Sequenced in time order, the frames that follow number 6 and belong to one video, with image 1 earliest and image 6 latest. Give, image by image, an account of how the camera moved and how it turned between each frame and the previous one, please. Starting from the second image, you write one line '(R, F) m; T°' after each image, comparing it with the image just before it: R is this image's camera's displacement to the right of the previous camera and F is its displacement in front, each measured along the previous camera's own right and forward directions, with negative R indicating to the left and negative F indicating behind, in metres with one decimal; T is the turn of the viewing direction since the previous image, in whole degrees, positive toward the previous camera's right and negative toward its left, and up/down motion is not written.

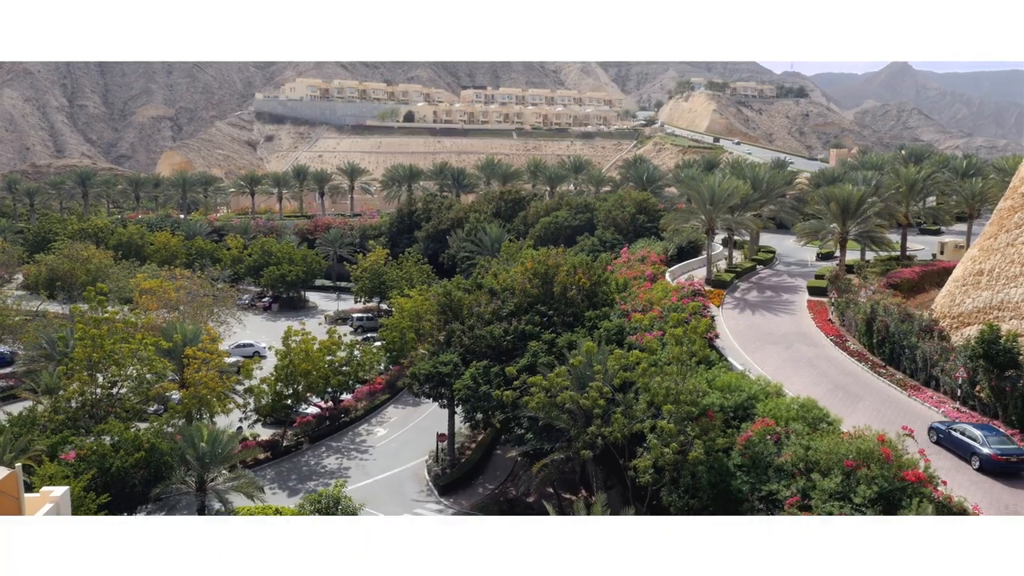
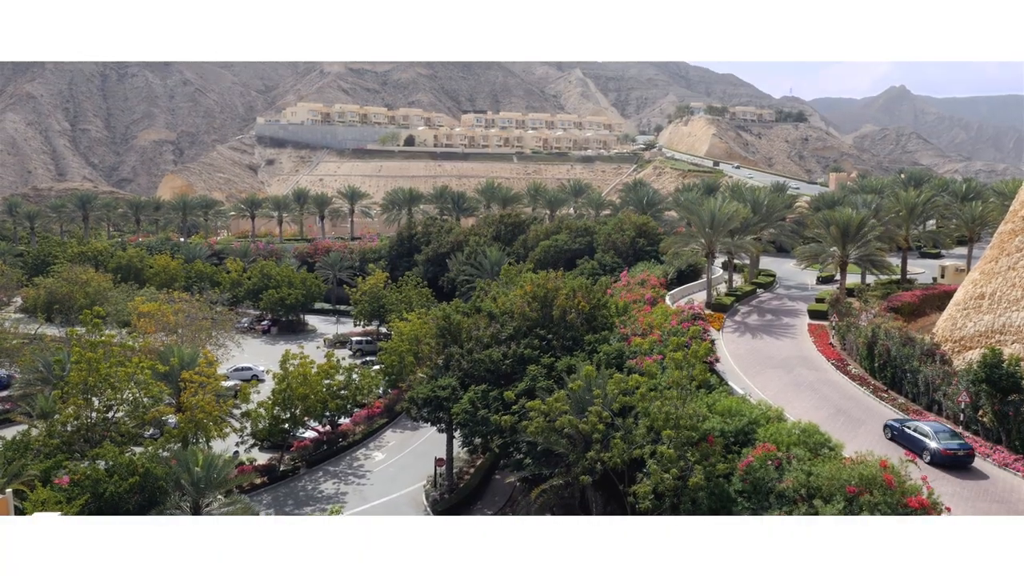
(0.0, +0.1) m; 0°
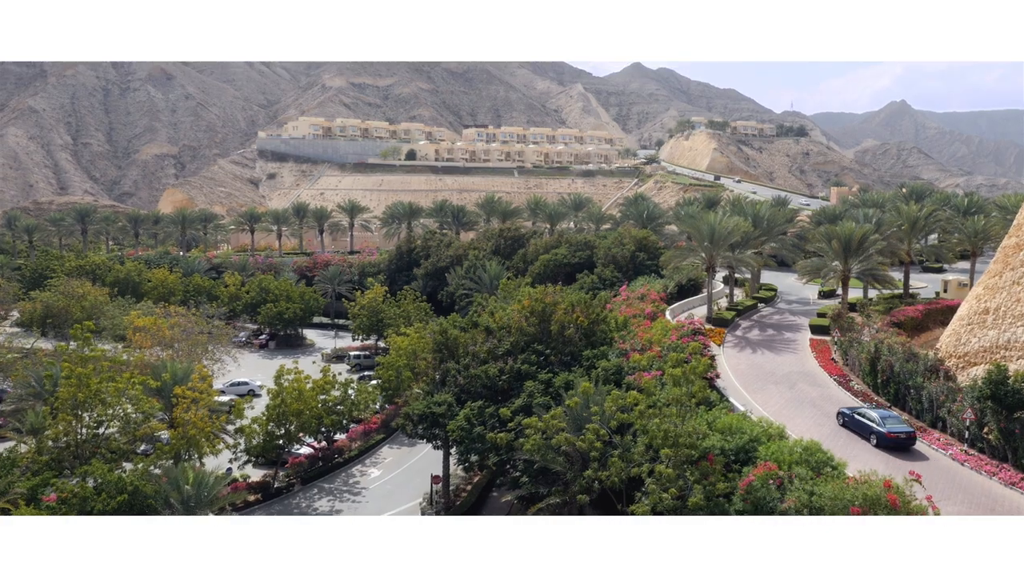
(+0.1, +0.3) m; 0°
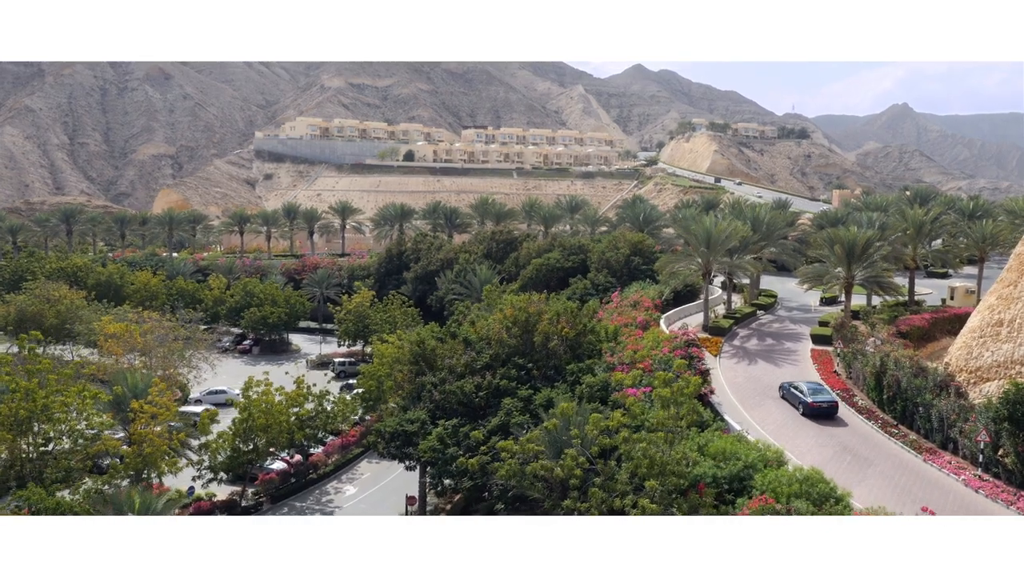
(+0.5, +1.3) m; 0°
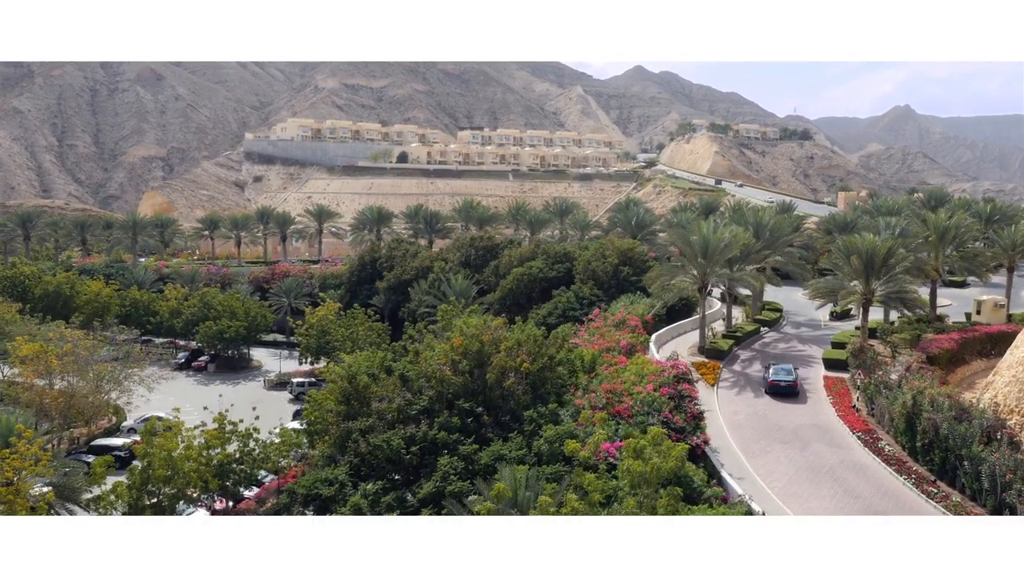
(+1.0, +3.4) m; 0°
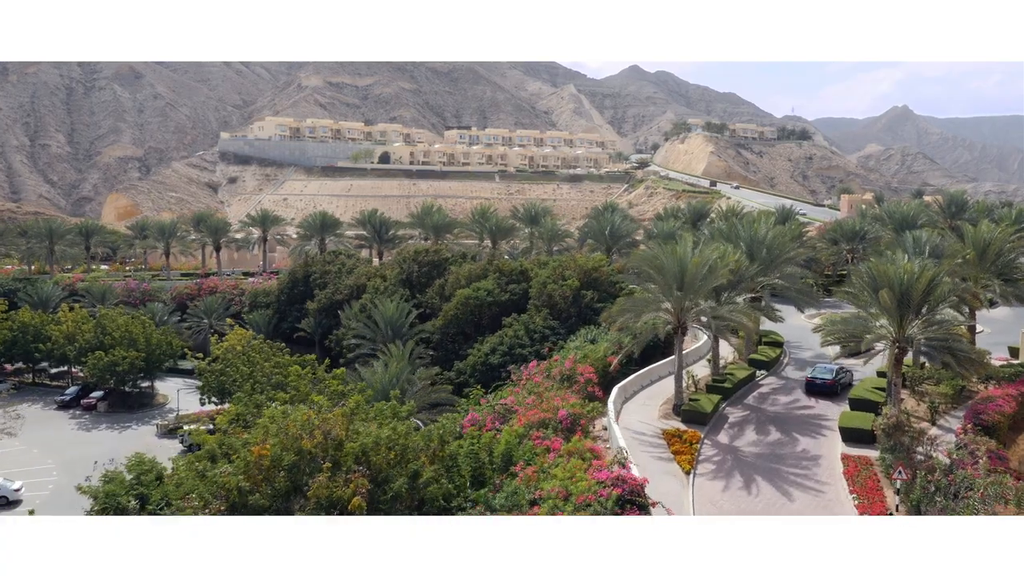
(+2.0, +5.7) m; 0°
